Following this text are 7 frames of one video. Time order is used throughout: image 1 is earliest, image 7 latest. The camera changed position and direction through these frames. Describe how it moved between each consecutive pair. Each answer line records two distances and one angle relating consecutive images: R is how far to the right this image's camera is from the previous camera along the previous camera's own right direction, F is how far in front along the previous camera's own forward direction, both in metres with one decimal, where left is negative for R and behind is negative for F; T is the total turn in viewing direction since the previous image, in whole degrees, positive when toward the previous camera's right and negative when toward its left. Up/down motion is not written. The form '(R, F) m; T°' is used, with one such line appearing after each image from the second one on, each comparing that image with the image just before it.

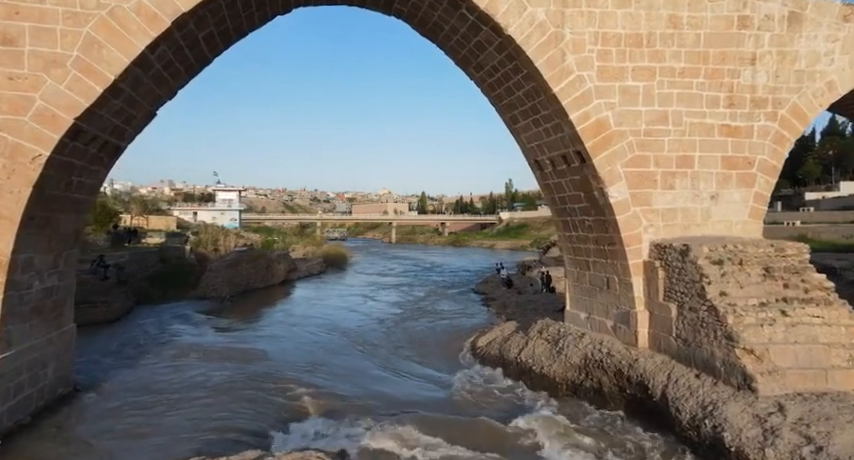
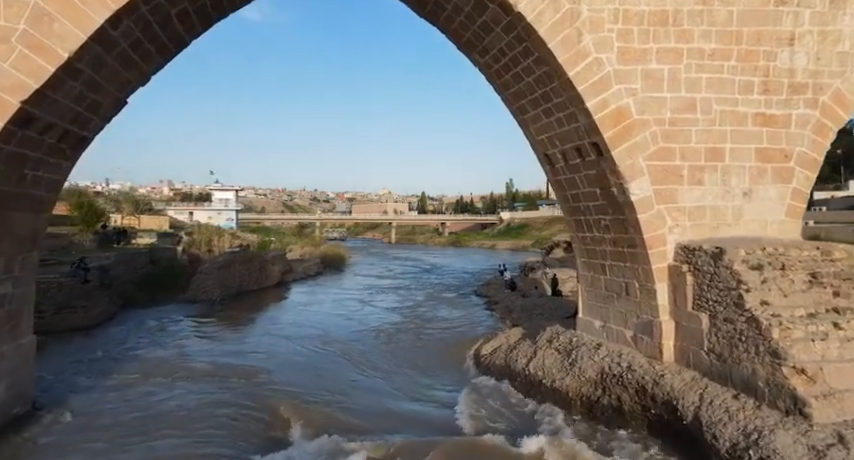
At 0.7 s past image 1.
(0.0, +0.7) m; 0°
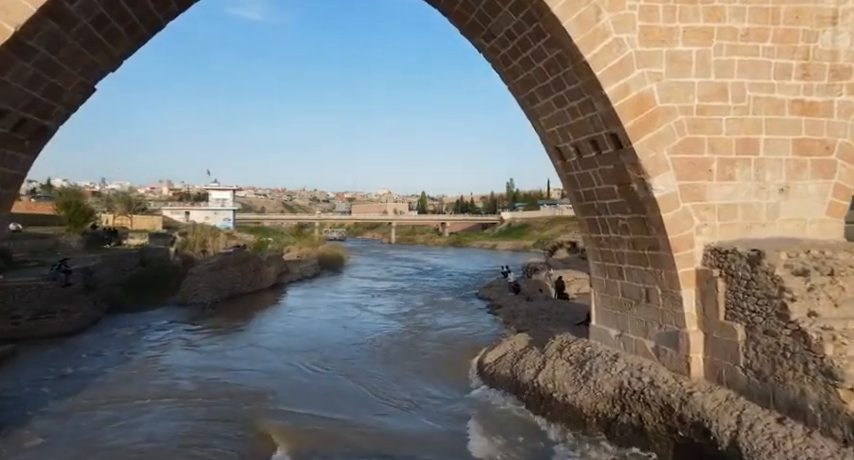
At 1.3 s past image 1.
(0.0, +0.6) m; 0°
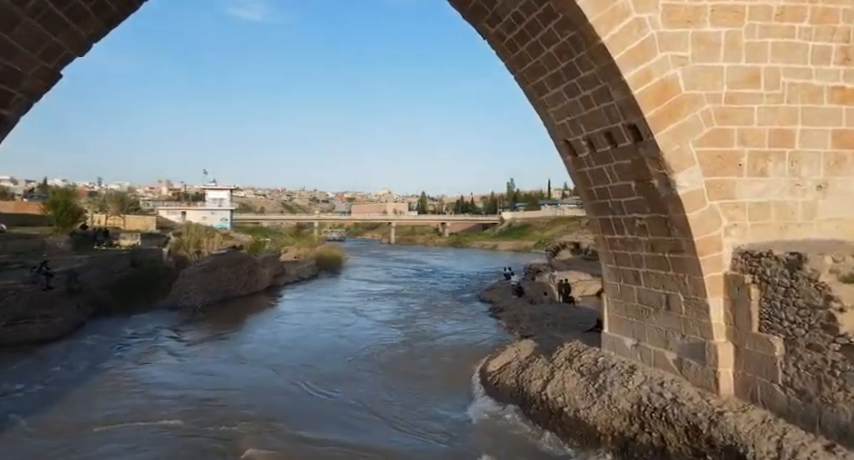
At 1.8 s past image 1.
(0.0, +0.5) m; 0°
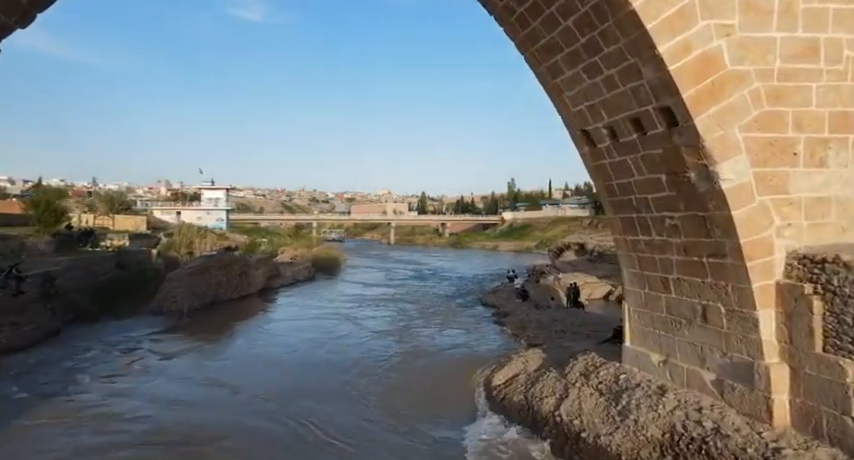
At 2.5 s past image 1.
(0.0, +0.7) m; 0°
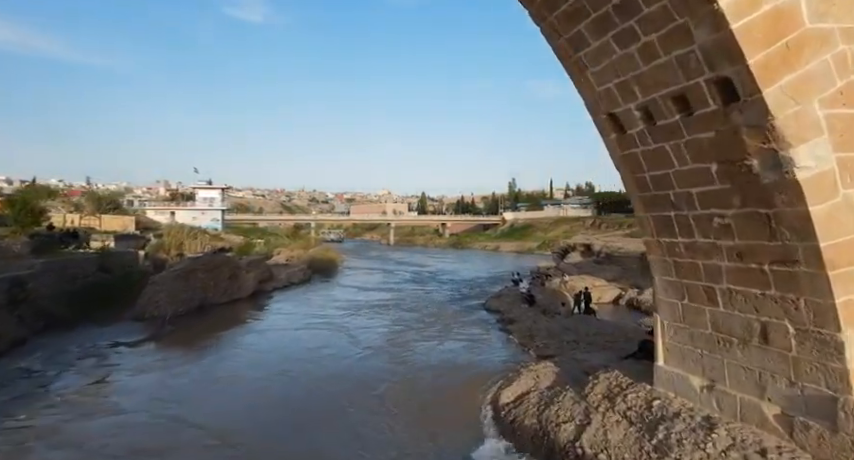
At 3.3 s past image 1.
(0.0, +0.8) m; 0°
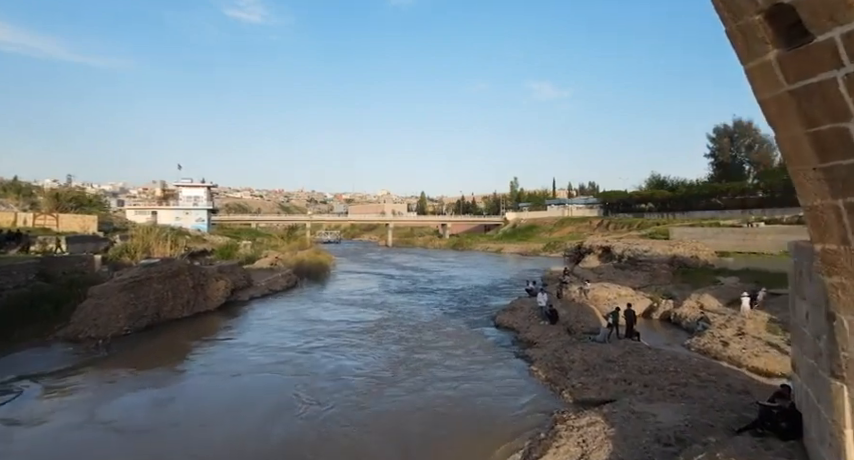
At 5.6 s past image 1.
(0.0, +2.3) m; 0°
